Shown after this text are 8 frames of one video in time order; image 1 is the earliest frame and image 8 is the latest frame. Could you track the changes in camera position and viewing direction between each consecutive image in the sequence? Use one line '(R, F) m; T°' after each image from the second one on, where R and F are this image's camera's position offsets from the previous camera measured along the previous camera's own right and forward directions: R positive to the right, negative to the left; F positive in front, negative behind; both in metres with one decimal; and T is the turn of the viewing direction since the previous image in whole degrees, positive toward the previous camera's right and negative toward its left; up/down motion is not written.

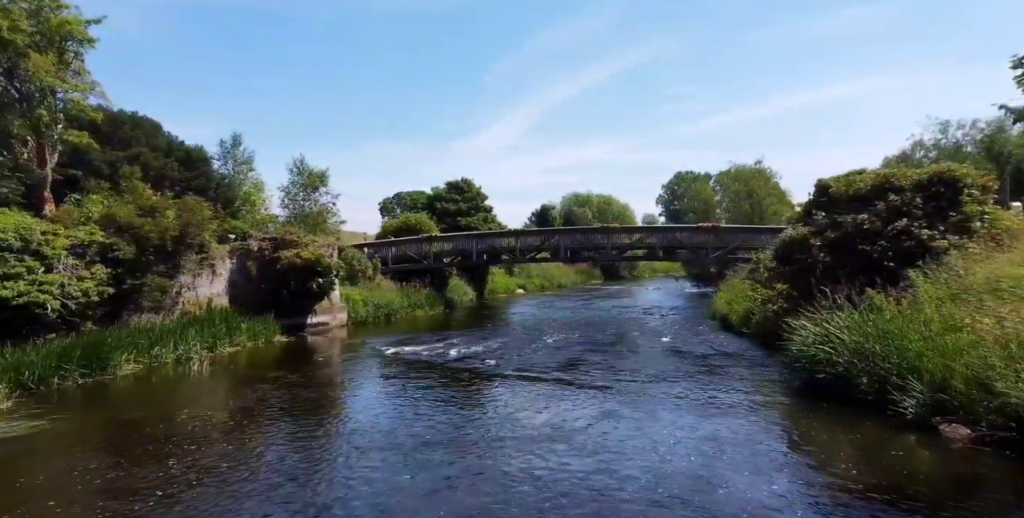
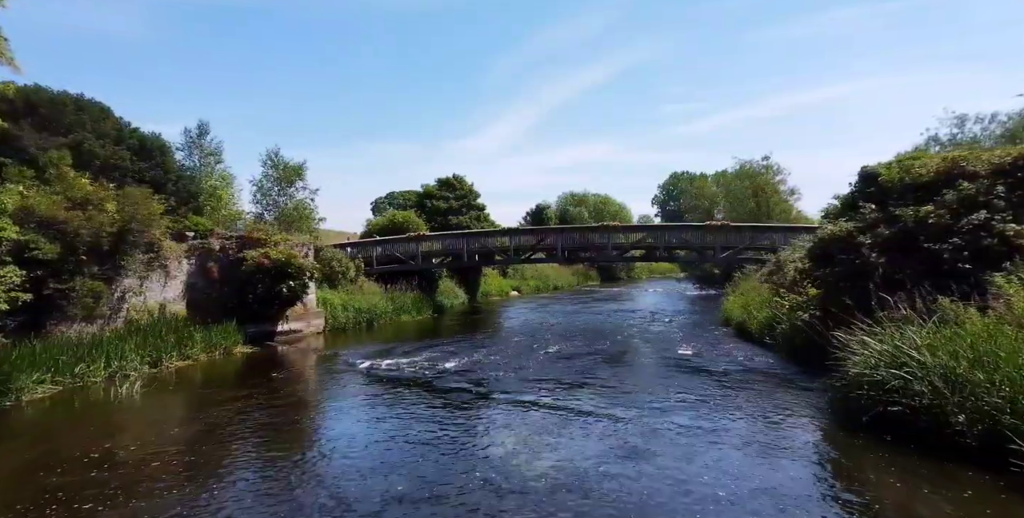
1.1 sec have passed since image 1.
(0.0, +2.3) m; 0°
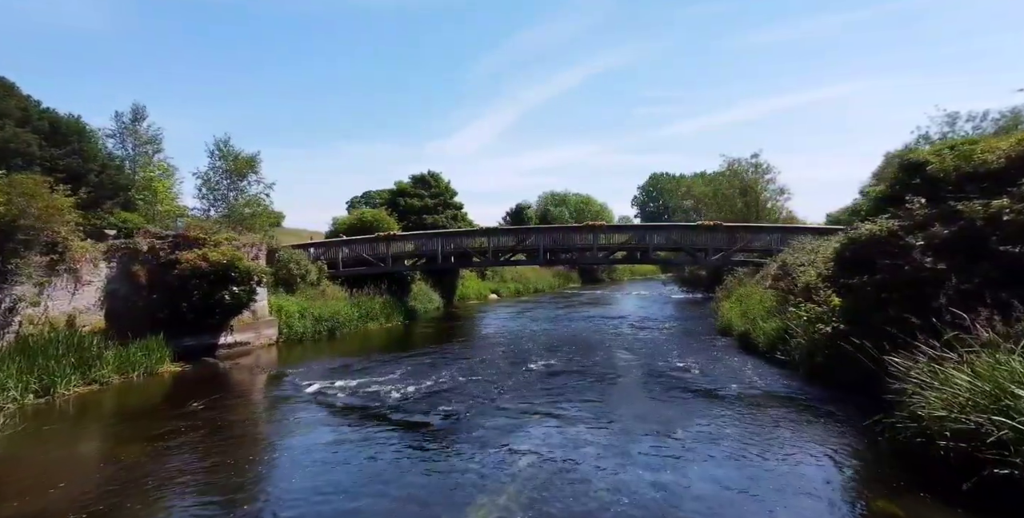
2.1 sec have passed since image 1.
(+0.1, +2.4) m; +2°
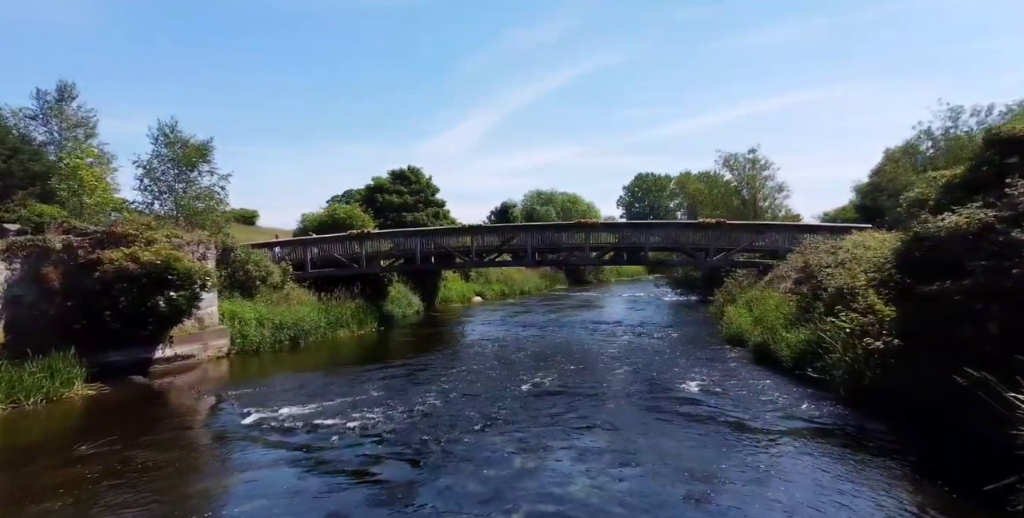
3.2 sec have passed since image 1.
(0.0, +2.5) m; +1°
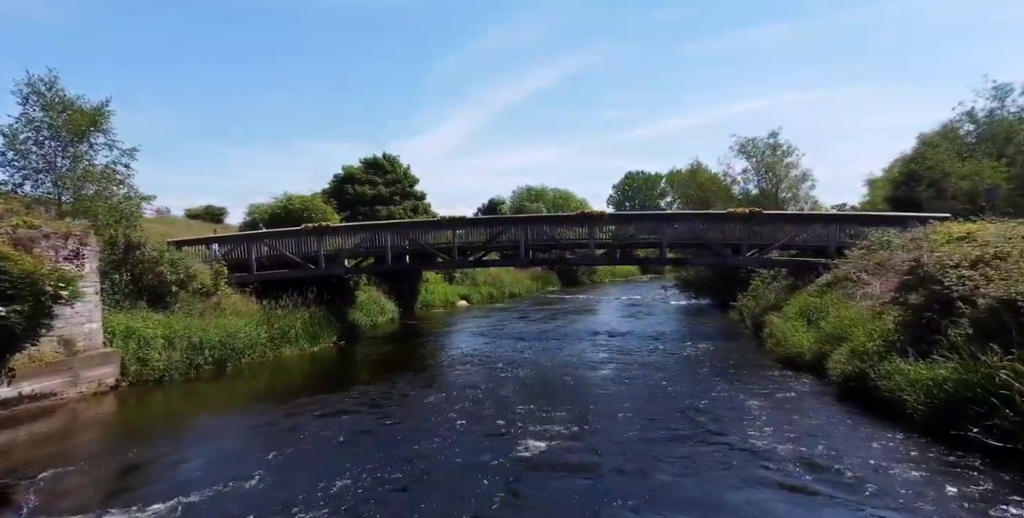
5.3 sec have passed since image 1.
(-0.1, +5.0) m; +1°
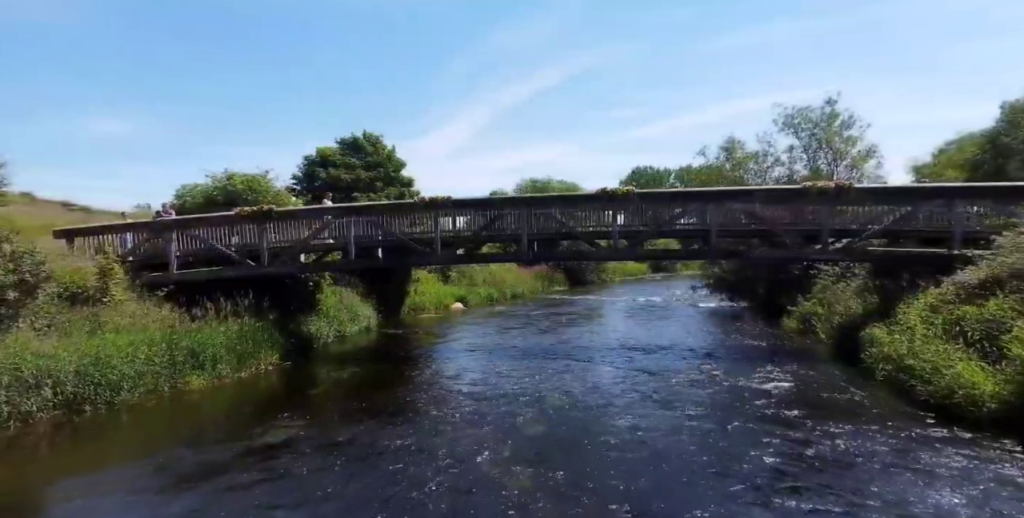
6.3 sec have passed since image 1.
(+0.1, +5.9) m; 0°
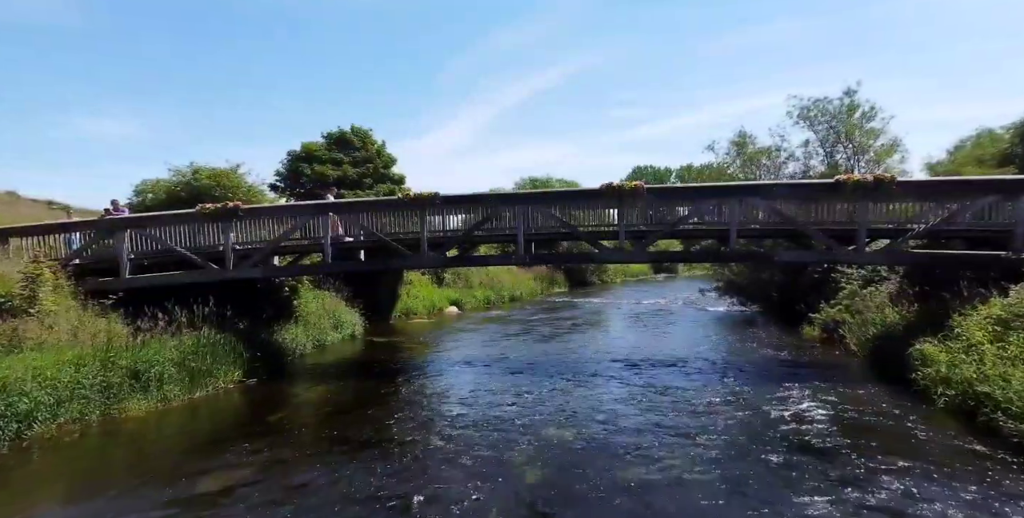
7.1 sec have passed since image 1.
(+0.1, +2.0) m; 0°
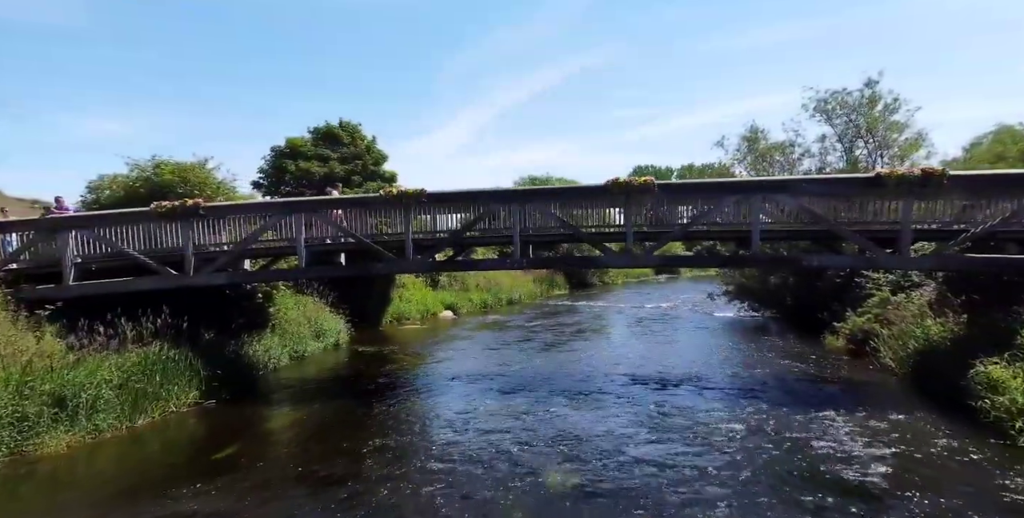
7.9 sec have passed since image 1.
(+0.1, +1.9) m; 0°
